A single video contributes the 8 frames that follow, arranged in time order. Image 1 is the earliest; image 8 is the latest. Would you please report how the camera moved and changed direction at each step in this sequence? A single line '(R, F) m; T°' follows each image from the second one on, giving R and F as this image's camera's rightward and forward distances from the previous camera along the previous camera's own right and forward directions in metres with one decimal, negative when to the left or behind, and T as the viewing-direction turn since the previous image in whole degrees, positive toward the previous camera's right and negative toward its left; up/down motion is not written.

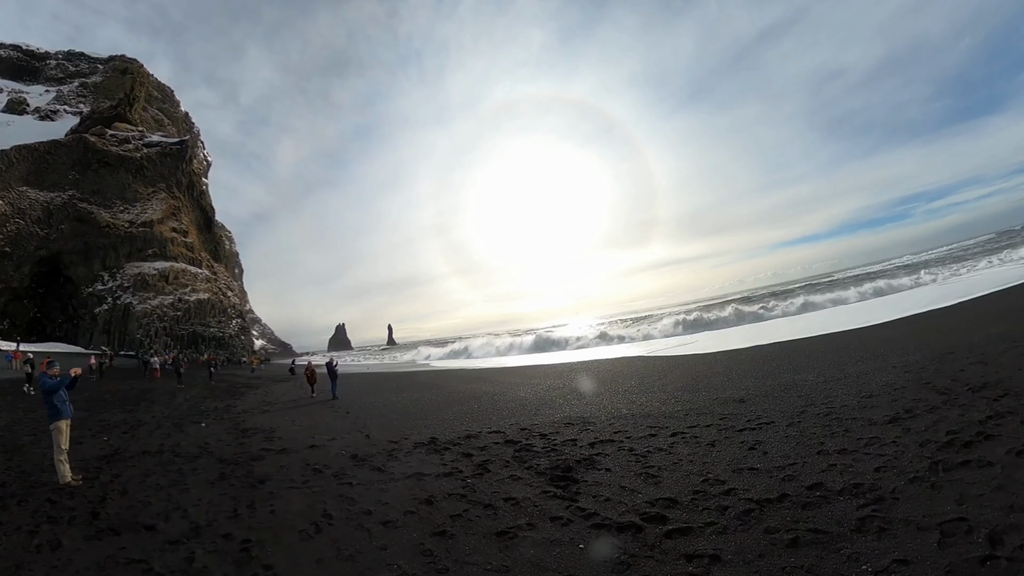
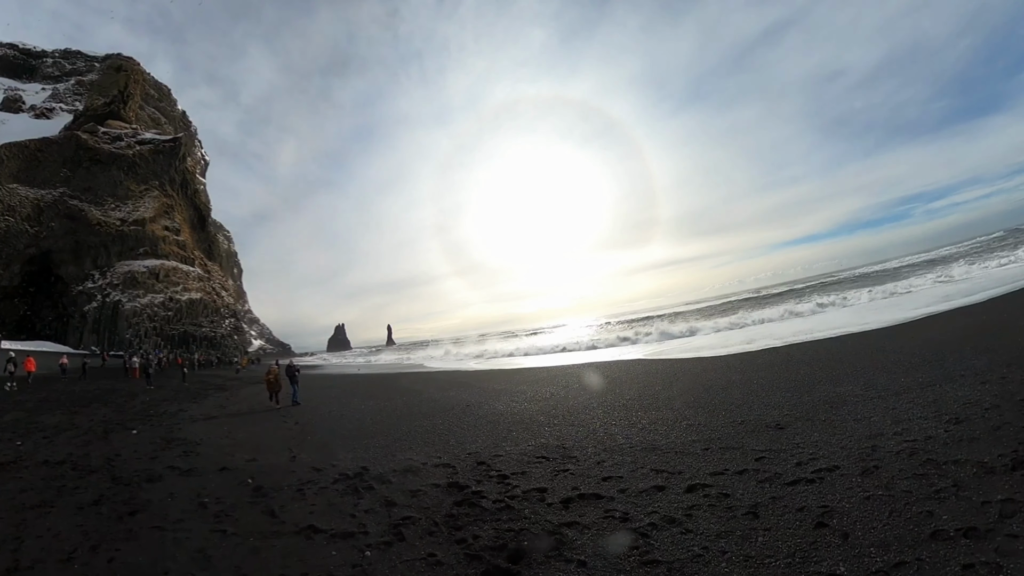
(+0.6, +2.4) m; 0°
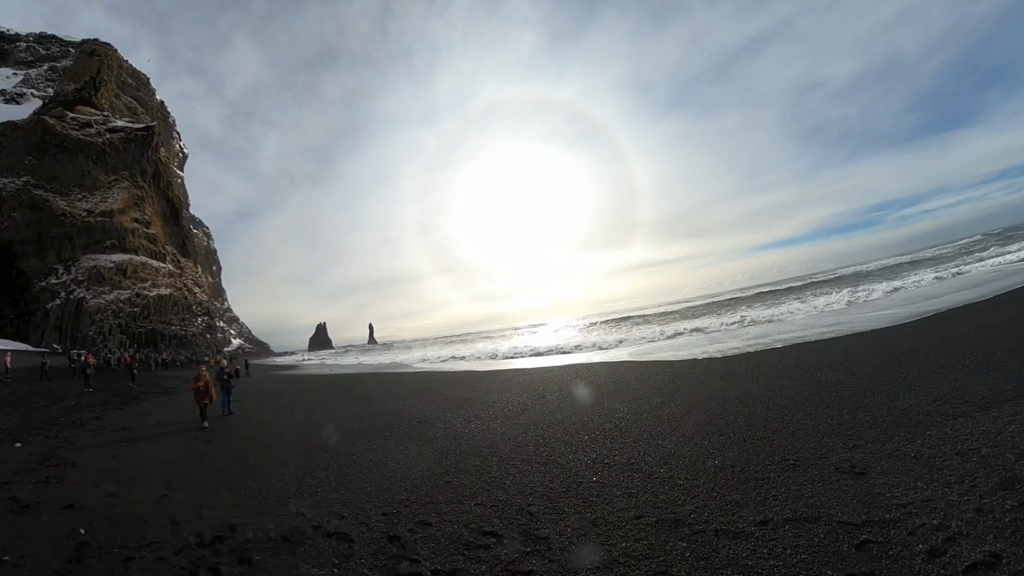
(+0.4, +2.4) m; +1°
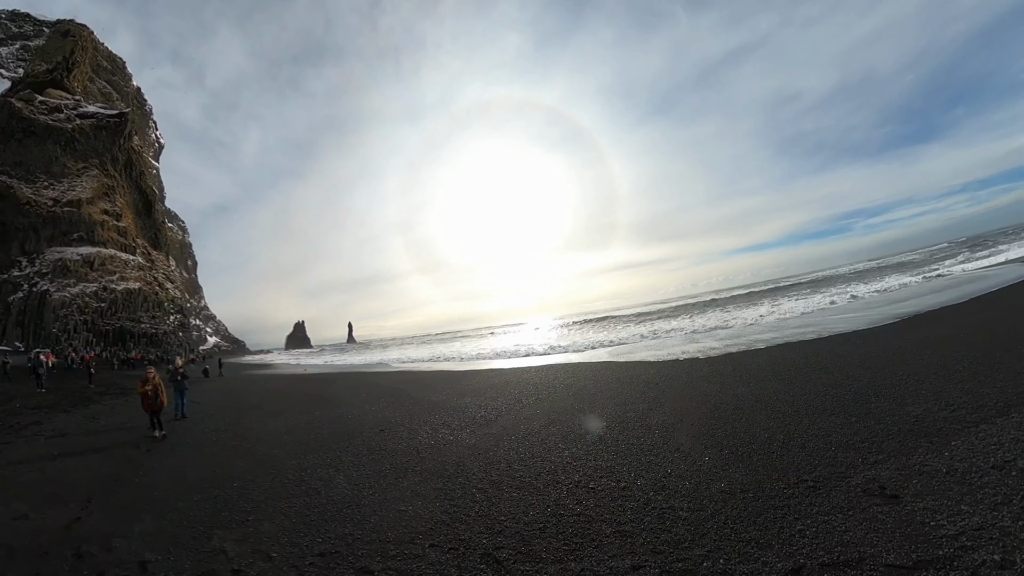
(+0.1, +0.8) m; +2°
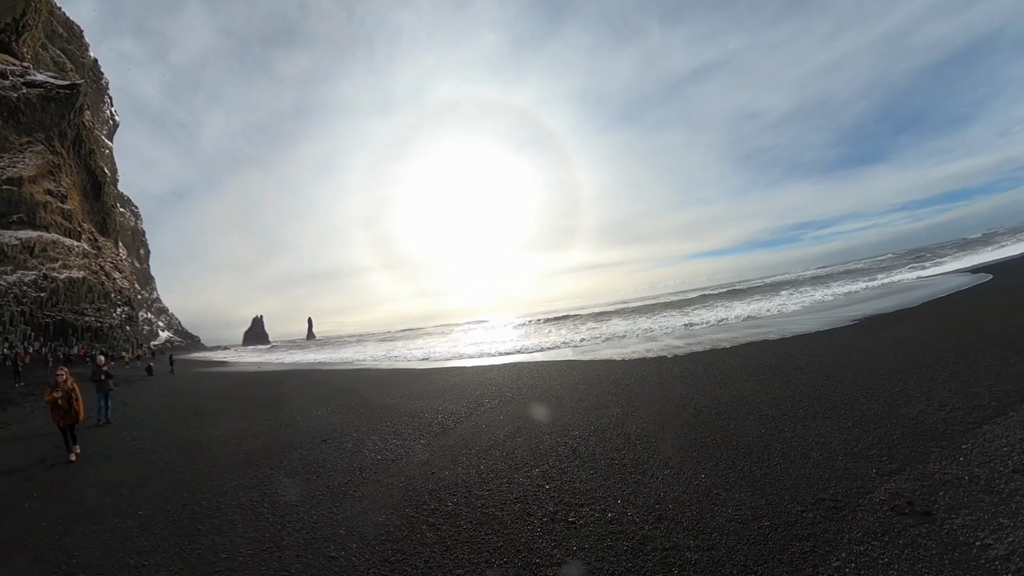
(0.0, +0.9) m; +3°
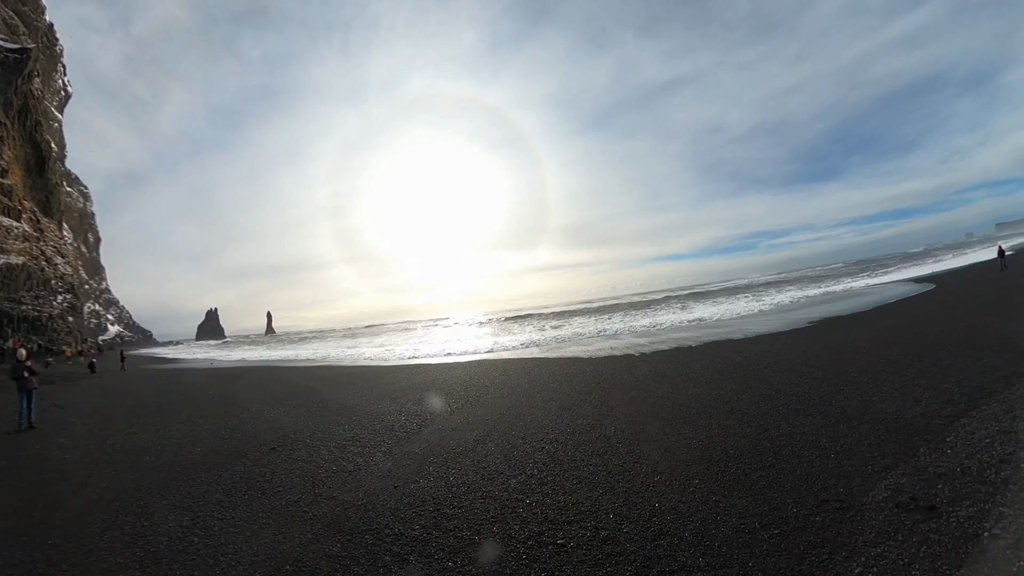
(-0.1, +0.6) m; +3°
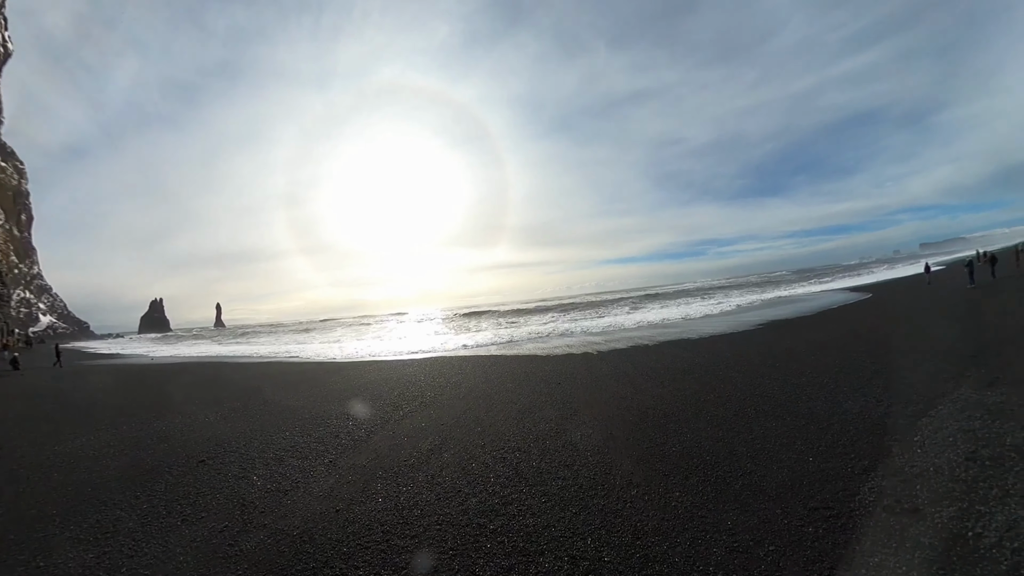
(0.0, +0.5) m; +4°
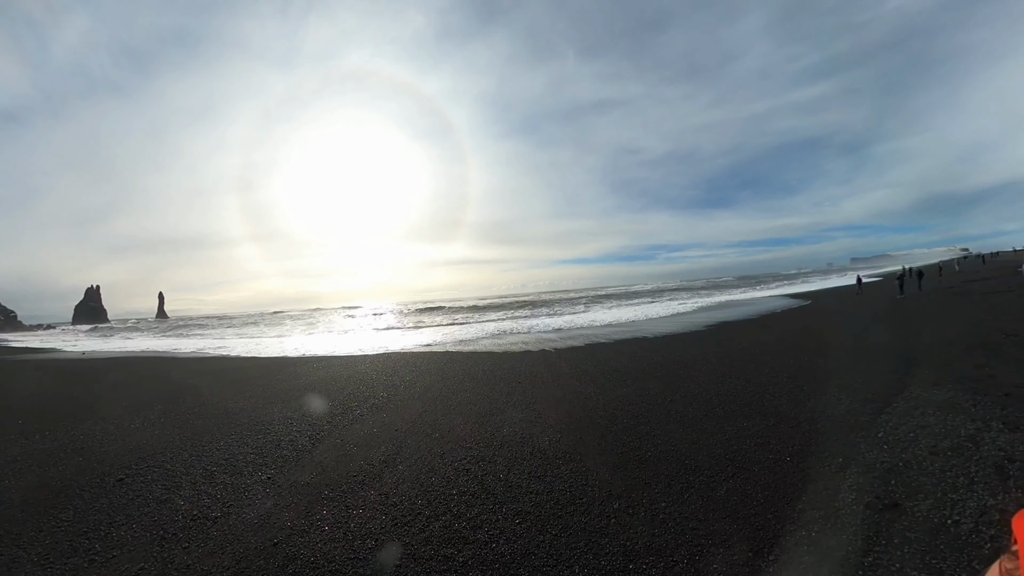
(-0.1, +0.4) m; +4°
